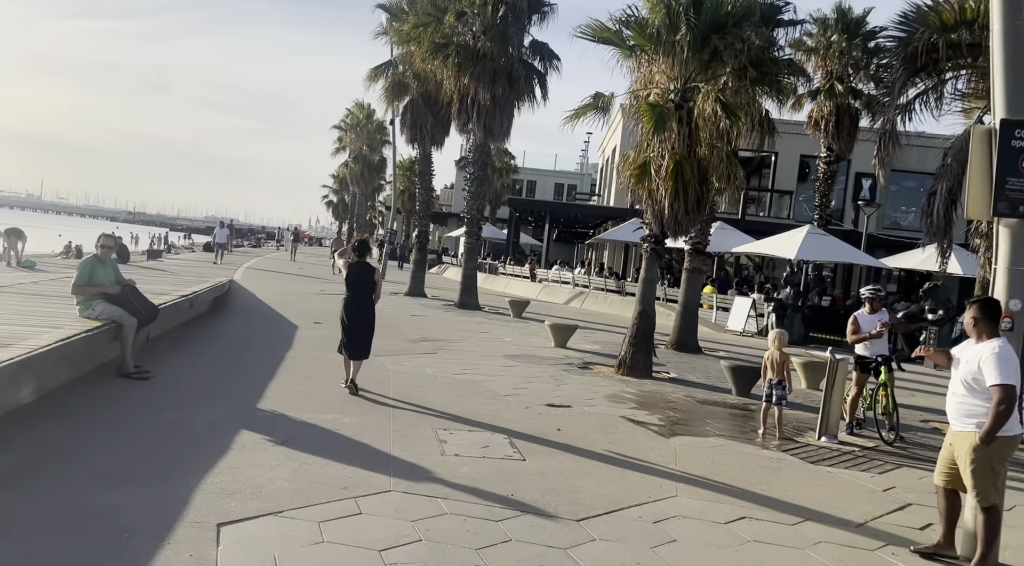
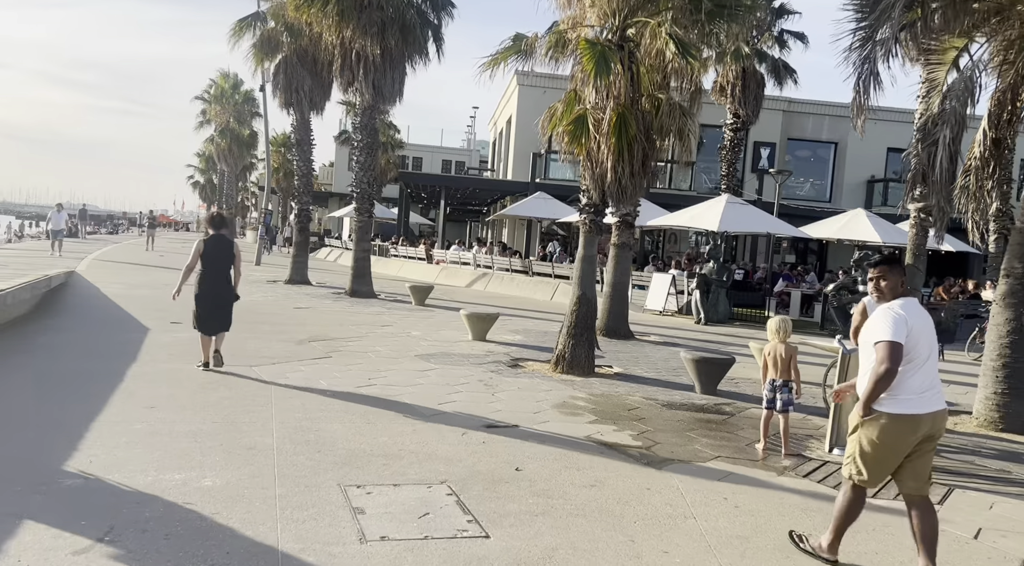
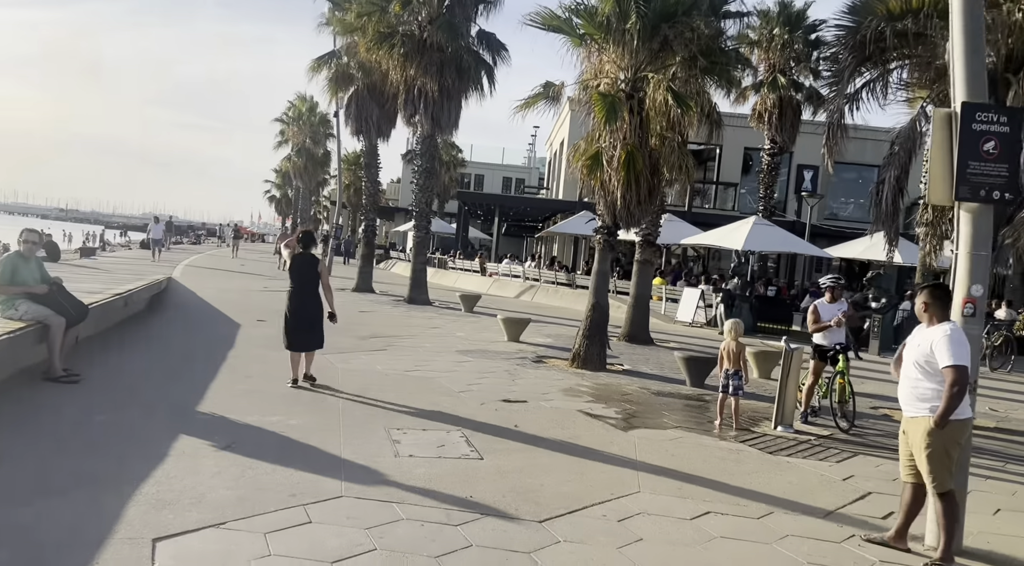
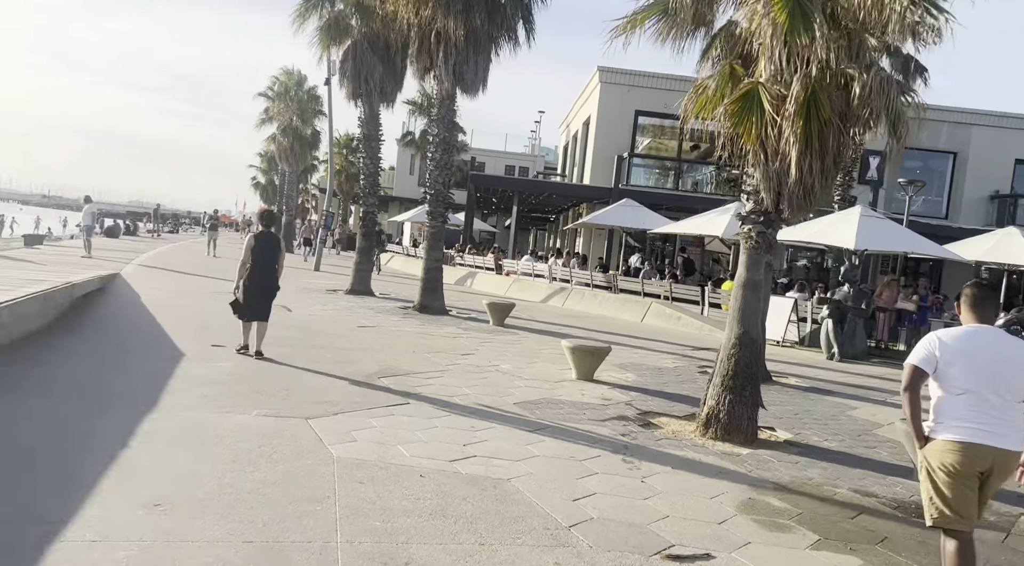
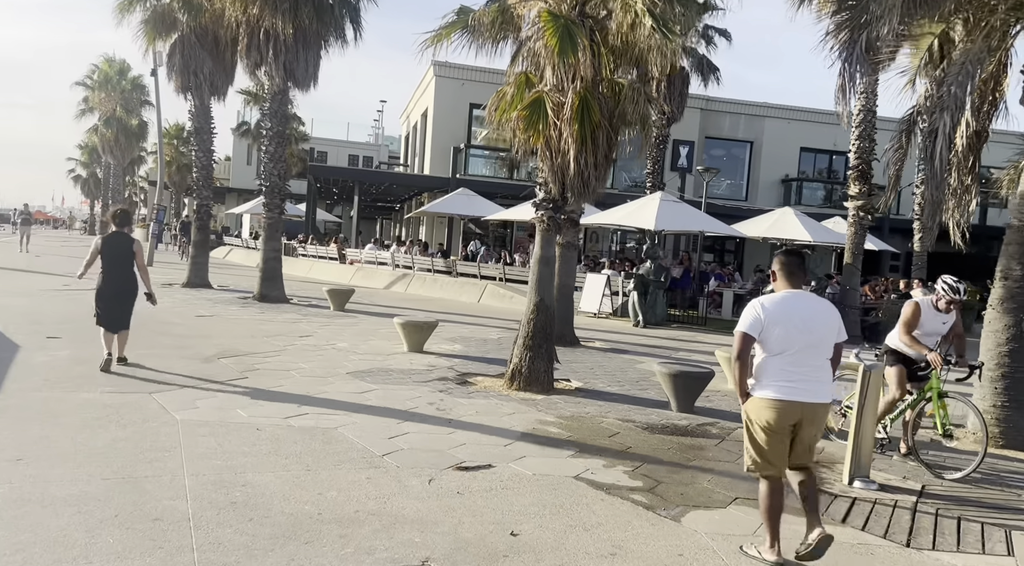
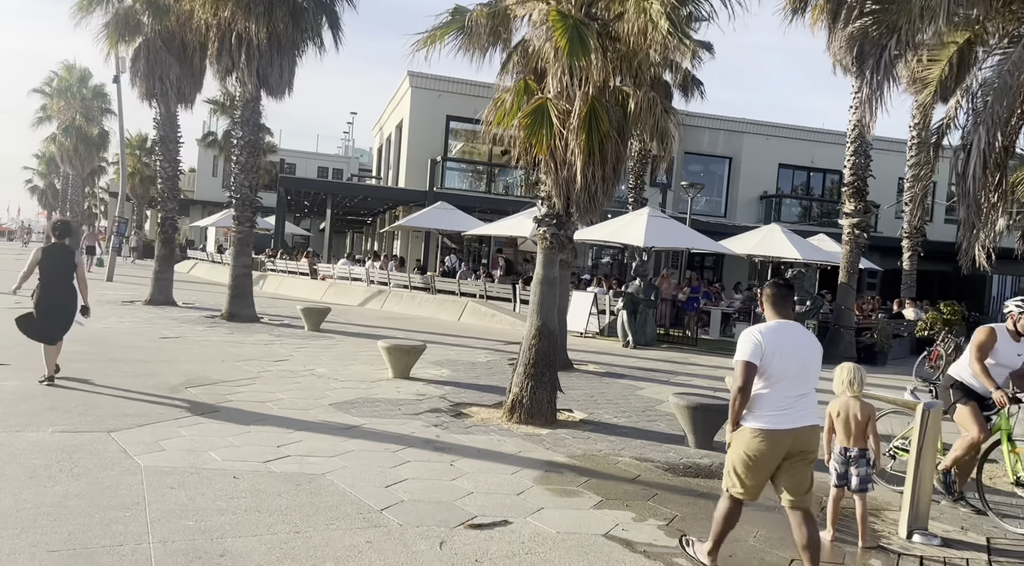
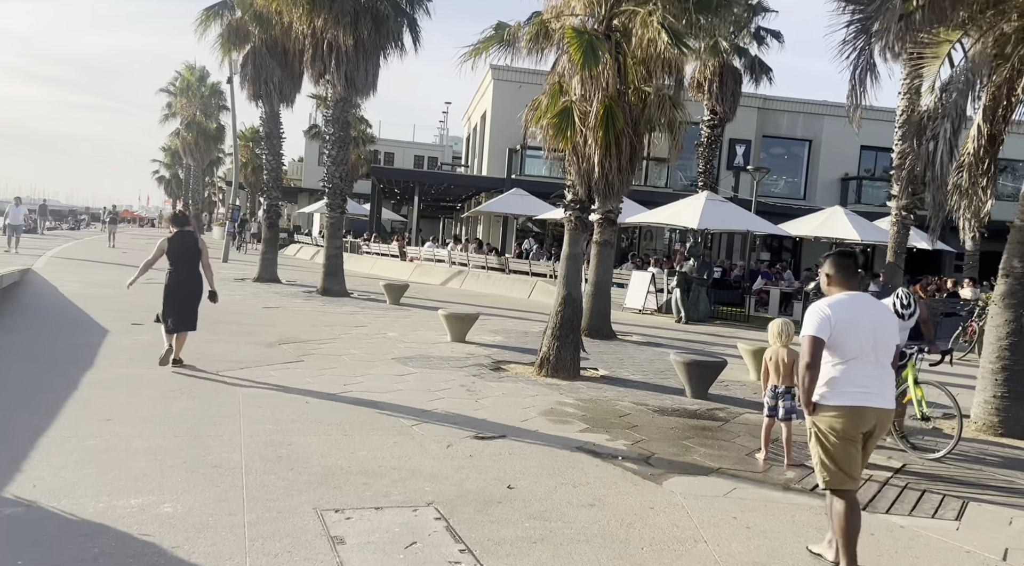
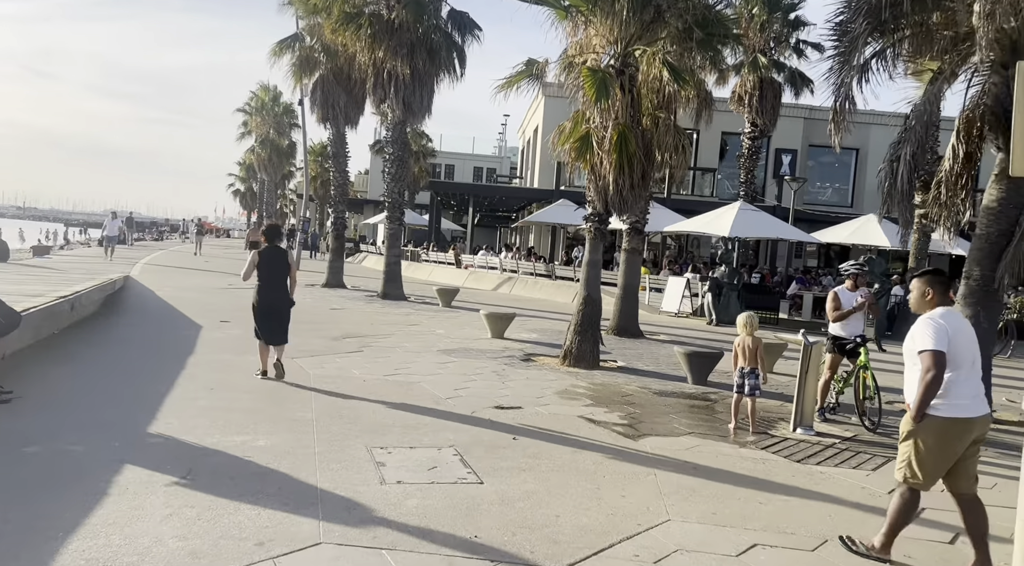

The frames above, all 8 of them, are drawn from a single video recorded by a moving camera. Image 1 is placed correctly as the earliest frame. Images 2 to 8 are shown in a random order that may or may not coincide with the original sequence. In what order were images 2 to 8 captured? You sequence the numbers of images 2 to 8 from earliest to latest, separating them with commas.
3, 8, 2, 7, 5, 6, 4
